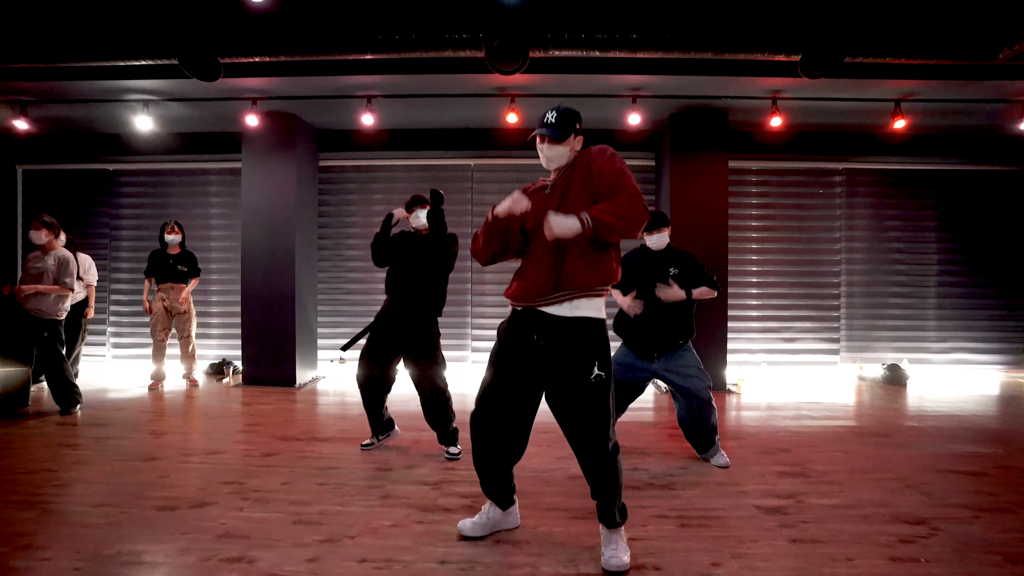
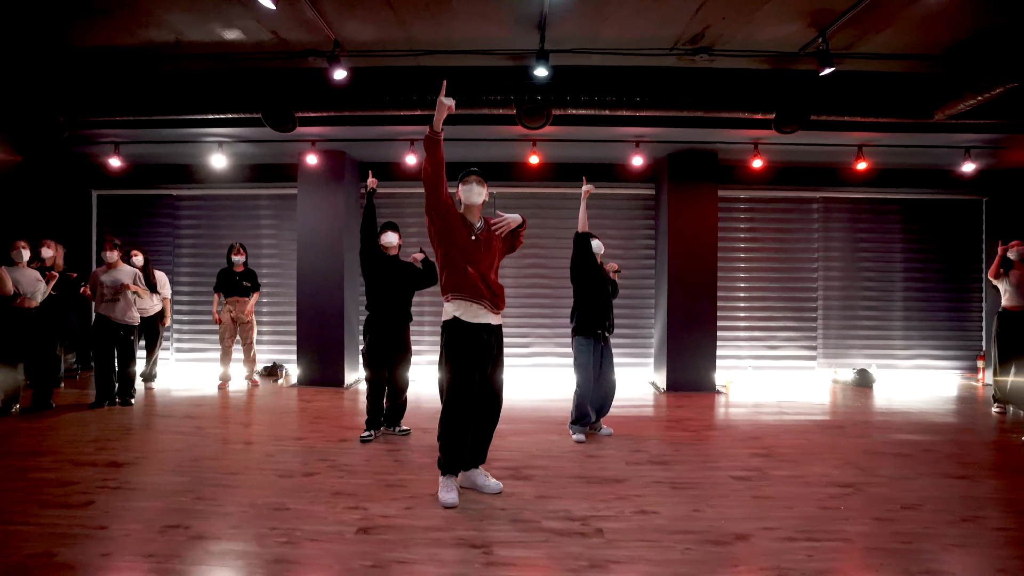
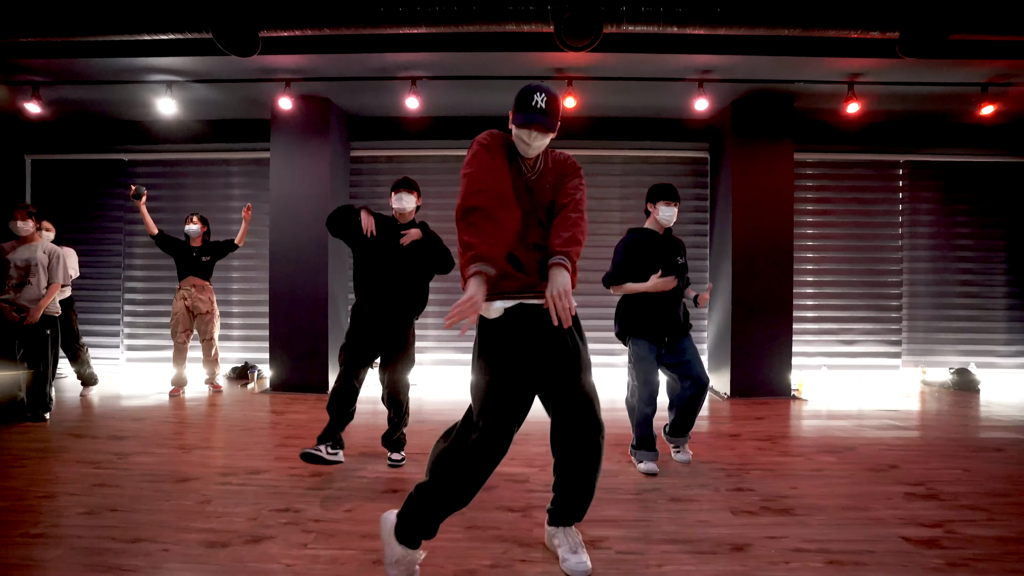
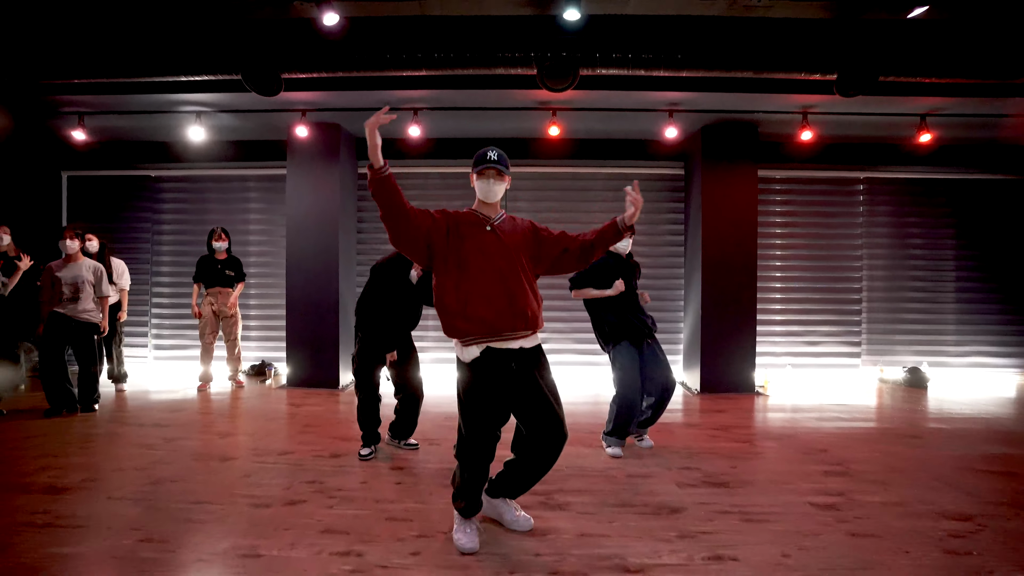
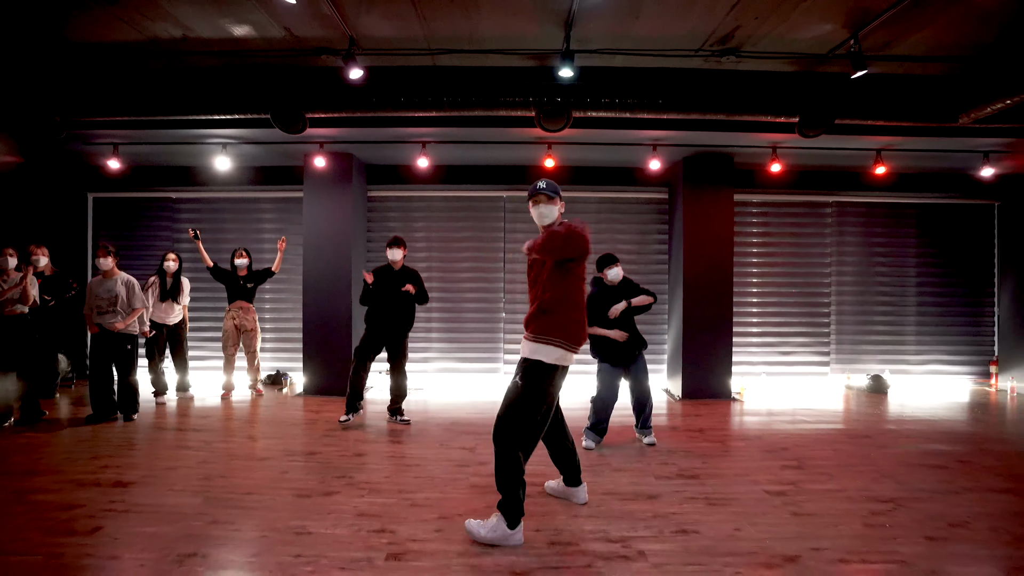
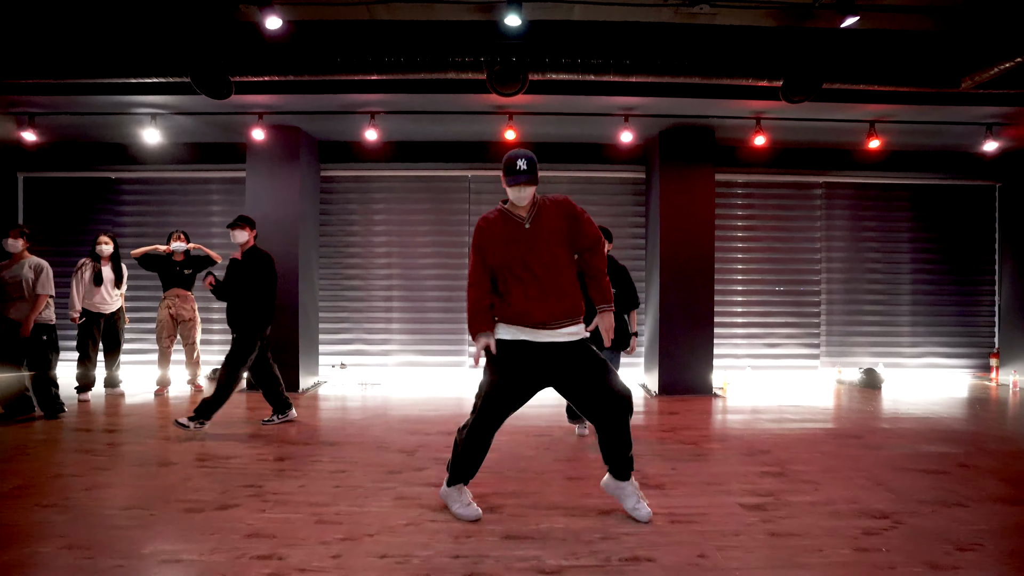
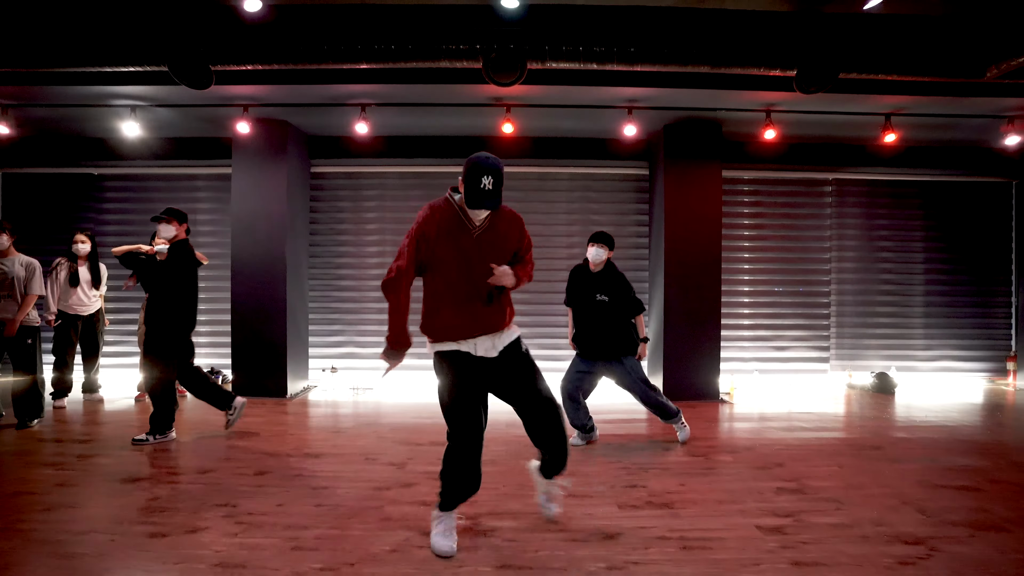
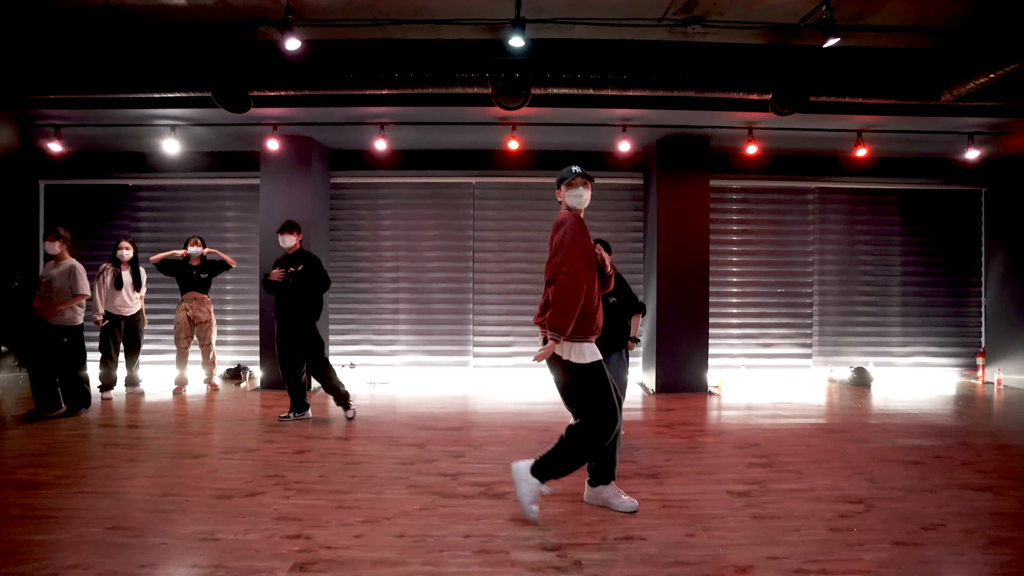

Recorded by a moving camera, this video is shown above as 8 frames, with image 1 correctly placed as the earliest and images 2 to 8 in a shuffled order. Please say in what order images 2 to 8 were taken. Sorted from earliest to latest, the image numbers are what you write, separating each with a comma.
2, 4, 3, 5, 8, 6, 7
